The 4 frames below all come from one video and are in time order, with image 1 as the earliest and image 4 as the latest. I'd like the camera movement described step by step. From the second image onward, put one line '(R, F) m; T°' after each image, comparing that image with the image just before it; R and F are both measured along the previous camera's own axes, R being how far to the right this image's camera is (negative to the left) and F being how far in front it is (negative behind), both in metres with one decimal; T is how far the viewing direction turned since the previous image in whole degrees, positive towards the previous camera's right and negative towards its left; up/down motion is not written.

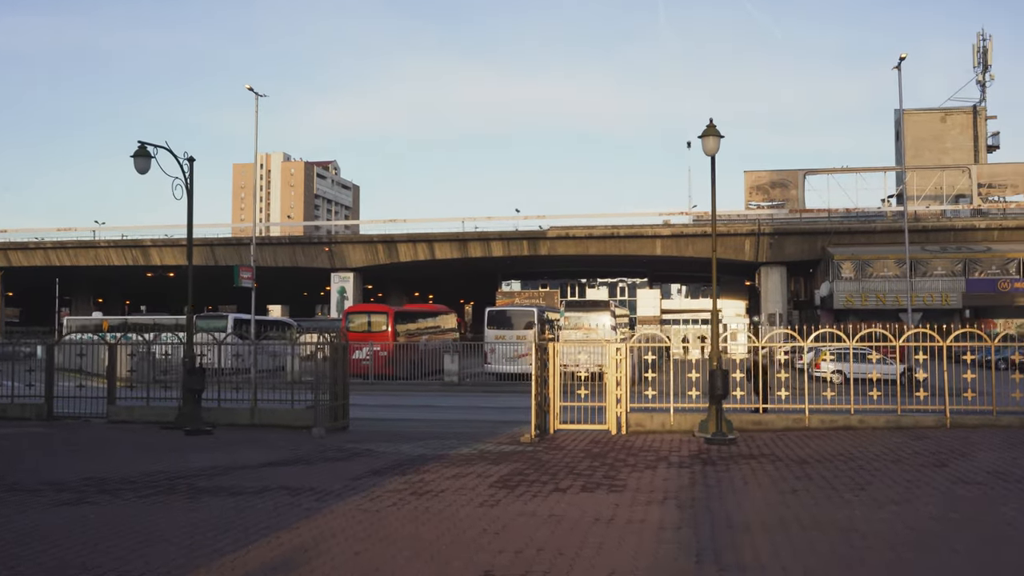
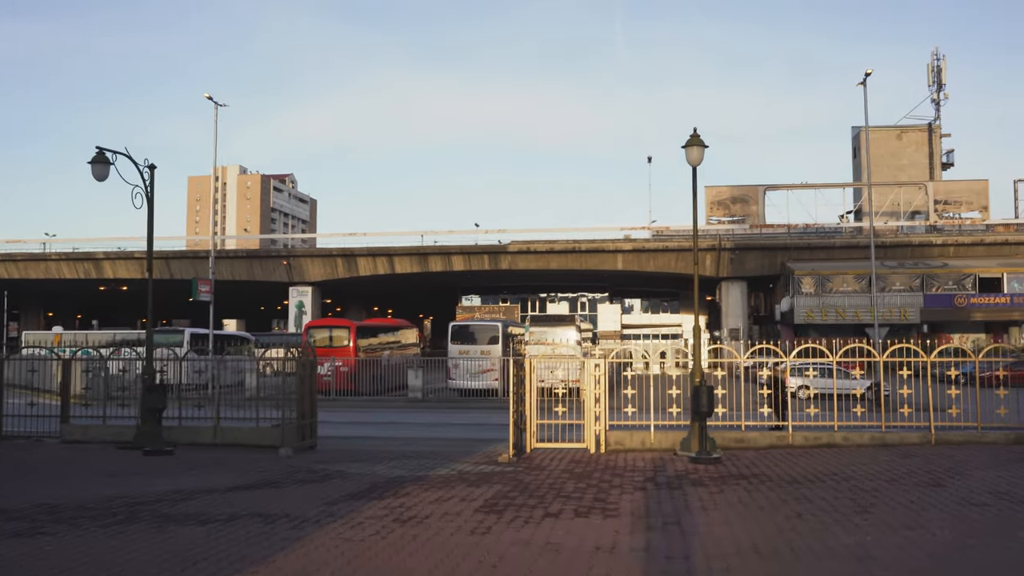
(-0.3, +0.5) m; +2°
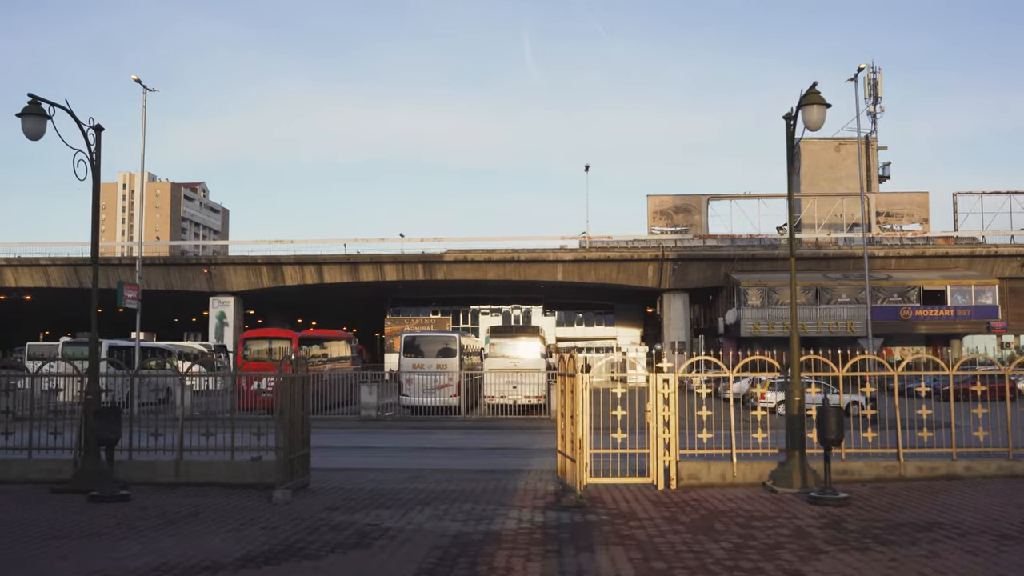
(-1.8, +3.3) m; +5°
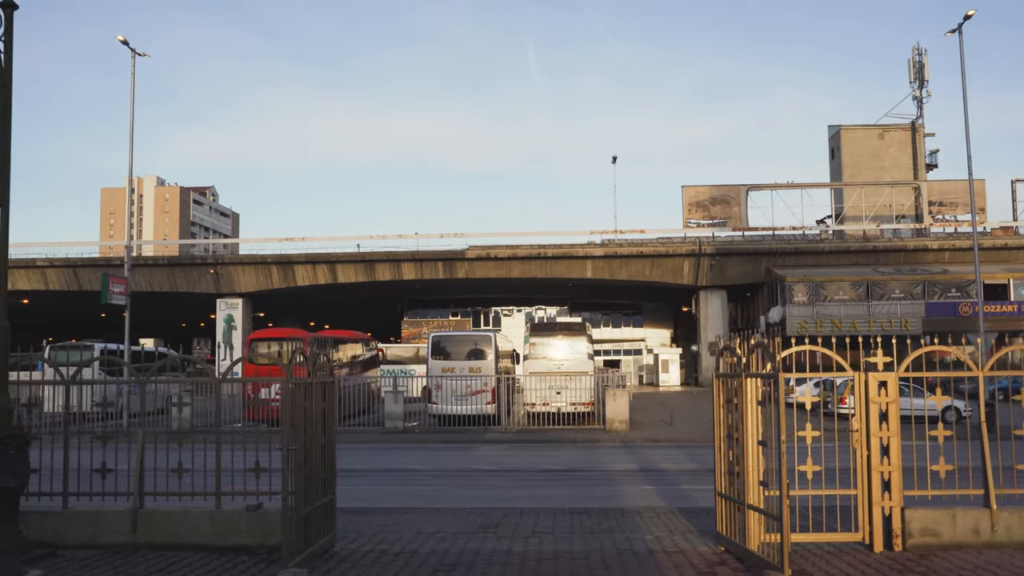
(-1.1, +4.7) m; -1°
